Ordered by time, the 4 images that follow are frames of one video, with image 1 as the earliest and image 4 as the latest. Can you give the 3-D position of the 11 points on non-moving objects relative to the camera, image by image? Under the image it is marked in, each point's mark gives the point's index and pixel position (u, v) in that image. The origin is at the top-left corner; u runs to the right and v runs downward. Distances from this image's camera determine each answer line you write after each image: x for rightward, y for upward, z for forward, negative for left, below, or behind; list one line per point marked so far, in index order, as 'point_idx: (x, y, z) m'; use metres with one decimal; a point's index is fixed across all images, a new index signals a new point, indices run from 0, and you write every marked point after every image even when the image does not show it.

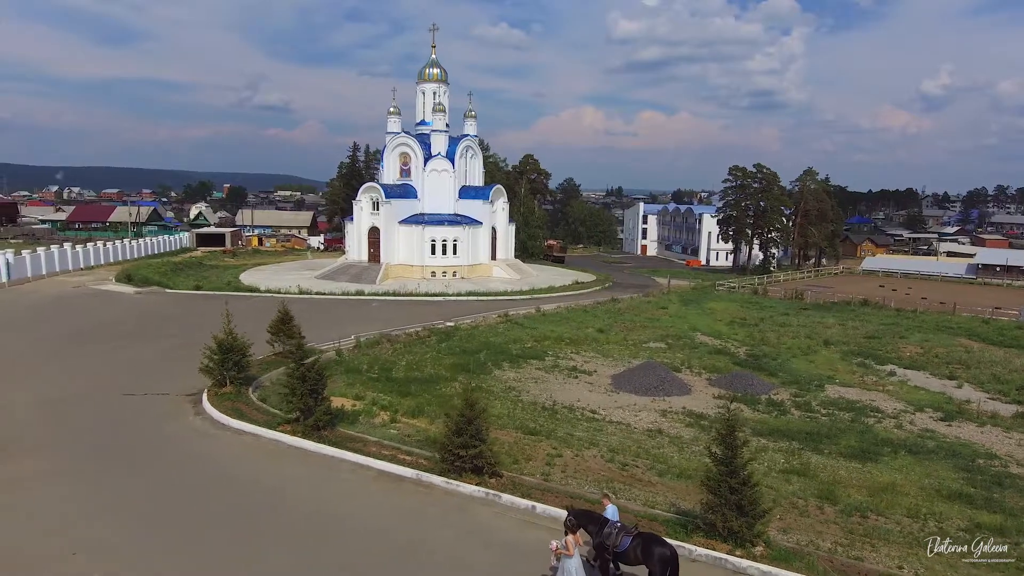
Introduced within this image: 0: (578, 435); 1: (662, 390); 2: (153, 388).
0: (+1.0, -2.1, +11.0) m
1: (+2.7, -1.9, +13.8) m
2: (-5.9, -1.6, +12.5) m
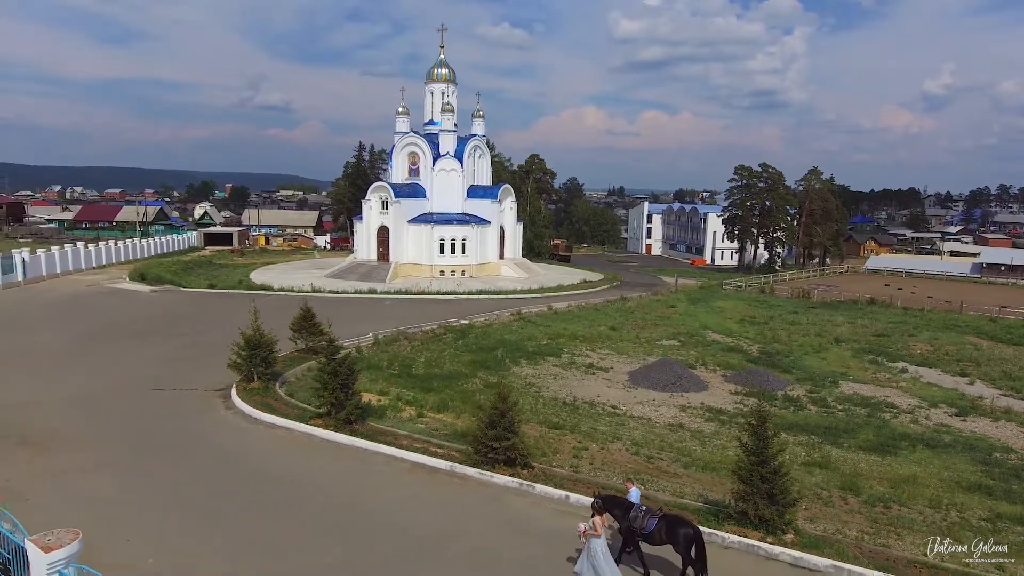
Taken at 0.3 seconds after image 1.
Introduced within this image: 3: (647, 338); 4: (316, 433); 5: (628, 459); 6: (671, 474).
0: (+1.3, -2.1, +11.2) m
1: (+3.1, -1.8, +14.0) m
2: (-5.5, -1.6, +12.7) m
3: (+3.6, -1.3, +19.8) m
4: (-2.6, -1.9, +10.1) m
5: (+1.5, -2.2, +9.9) m
6: (+2.0, -2.3, +9.4) m
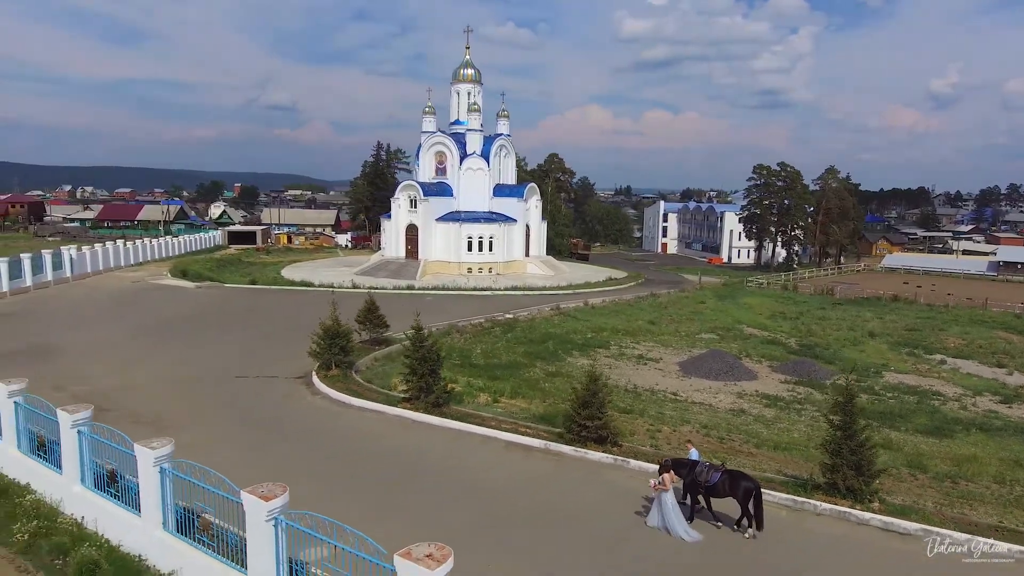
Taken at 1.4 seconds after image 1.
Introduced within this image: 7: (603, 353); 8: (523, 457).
0: (+2.5, -2.0, +11.8) m
1: (+4.2, -1.7, +14.6) m
2: (-4.4, -1.5, +13.3) m
3: (+4.7, -1.2, +20.4) m
4: (-1.5, -1.8, +10.7) m
5: (+2.6, -2.1, +10.5) m
6: (+3.1, -2.2, +10.0) m
7: (+2.0, -1.4, +16.7) m
8: (+0.1, -2.1, +9.4) m
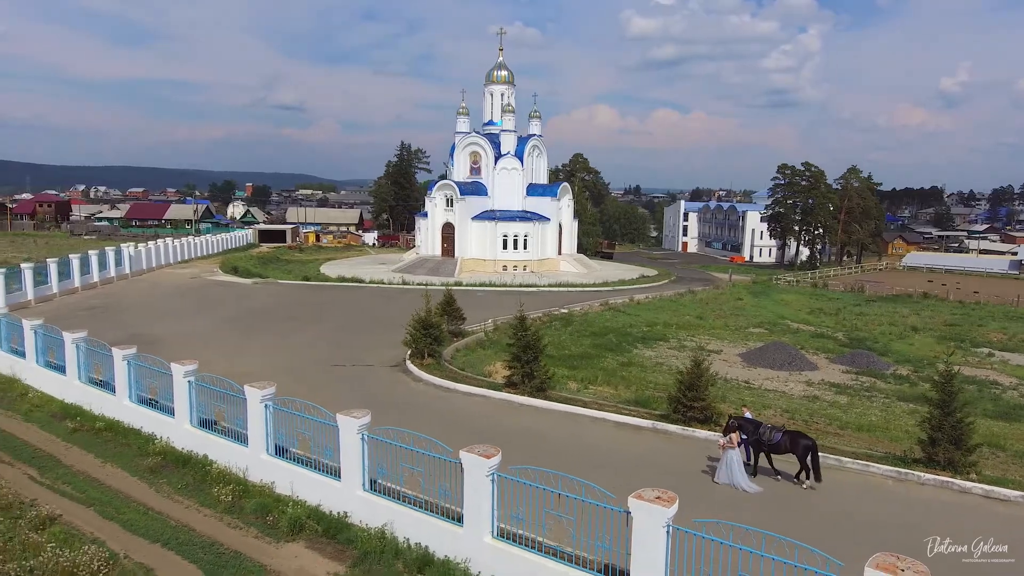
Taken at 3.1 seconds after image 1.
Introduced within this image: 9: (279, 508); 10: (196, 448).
0: (+3.9, -1.9, +12.6) m
1: (+5.7, -1.6, +15.3) m
2: (-2.9, -1.4, +14.1) m
3: (+6.3, -1.1, +21.1) m
4: (0.0, -1.7, +11.5) m
5: (+4.1, -2.0, +11.2) m
6: (+4.6, -2.1, +10.7) m
7: (+3.5, -1.3, +17.5) m
8: (+1.6, -2.0, +10.1) m
9: (-2.2, -2.1, +7.2) m
10: (-3.6, -1.8, +8.6) m
